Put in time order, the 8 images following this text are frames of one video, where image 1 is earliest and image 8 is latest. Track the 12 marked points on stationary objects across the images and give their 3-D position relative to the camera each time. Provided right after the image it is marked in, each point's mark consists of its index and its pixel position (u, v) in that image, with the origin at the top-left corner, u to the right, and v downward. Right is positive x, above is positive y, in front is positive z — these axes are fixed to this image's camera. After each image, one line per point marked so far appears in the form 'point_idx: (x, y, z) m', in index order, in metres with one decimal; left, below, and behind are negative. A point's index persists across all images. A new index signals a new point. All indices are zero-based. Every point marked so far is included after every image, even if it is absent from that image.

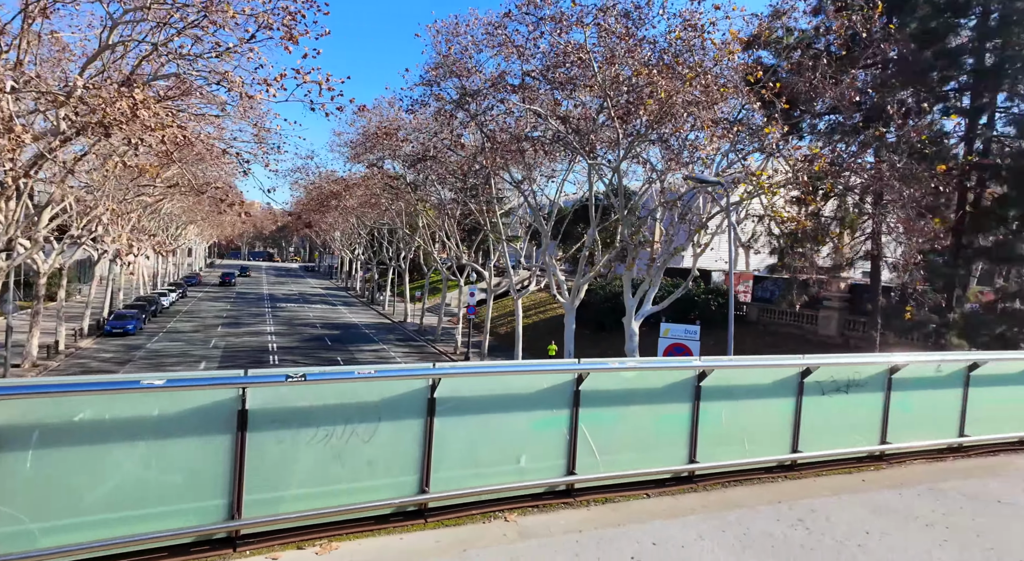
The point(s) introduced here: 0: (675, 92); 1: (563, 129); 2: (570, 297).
0: (+2.6, +3.0, +9.2) m
1: (+1.0, +2.8, +10.4) m
2: (+1.8, -0.4, +14.0) m
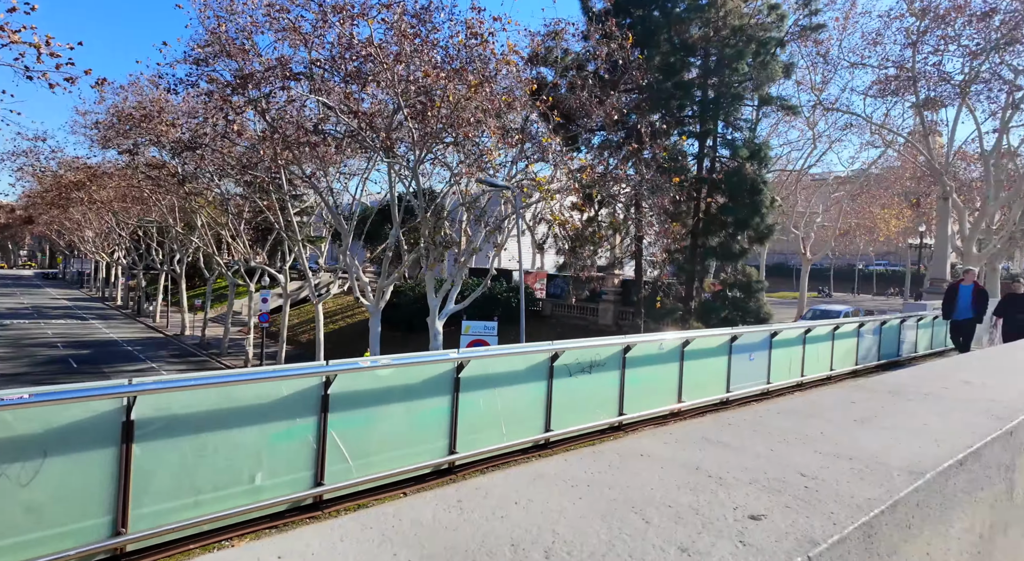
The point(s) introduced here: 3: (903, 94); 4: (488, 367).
0: (-0.9, +3.0, +9.5) m
1: (-2.7, +2.7, +10.2) m
2: (-3.2, -0.5, +13.8) m
3: (+11.8, +5.5, +17.1) m
4: (-0.2, -0.5, +3.4) m
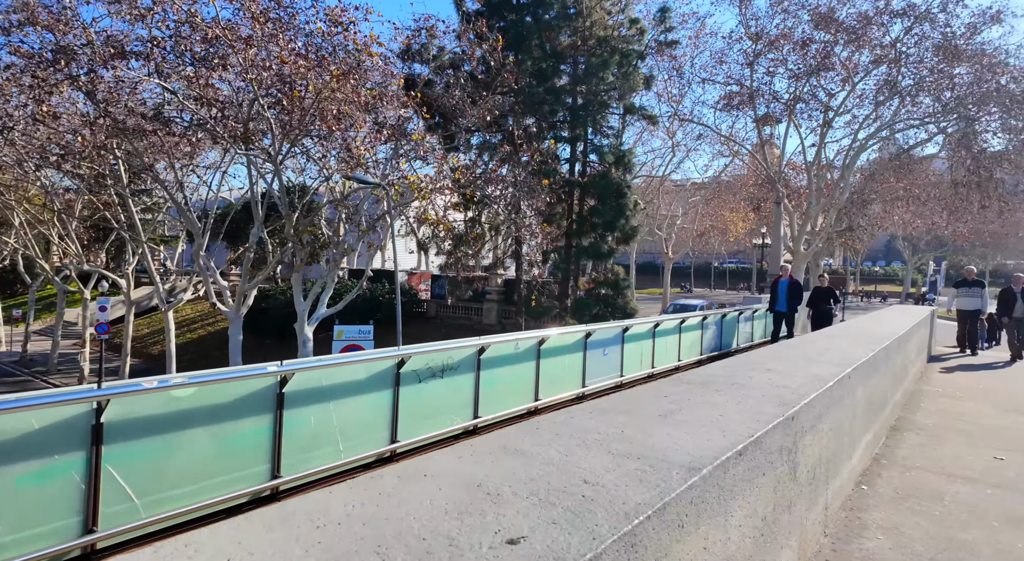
0: (-3.0, +3.0, +9.1) m
1: (-4.9, +2.6, +9.3) m
2: (-6.1, -0.5, +12.8) m
3: (+7.8, +5.6, +19.1) m
4: (-1.0, -0.5, +3.2) m
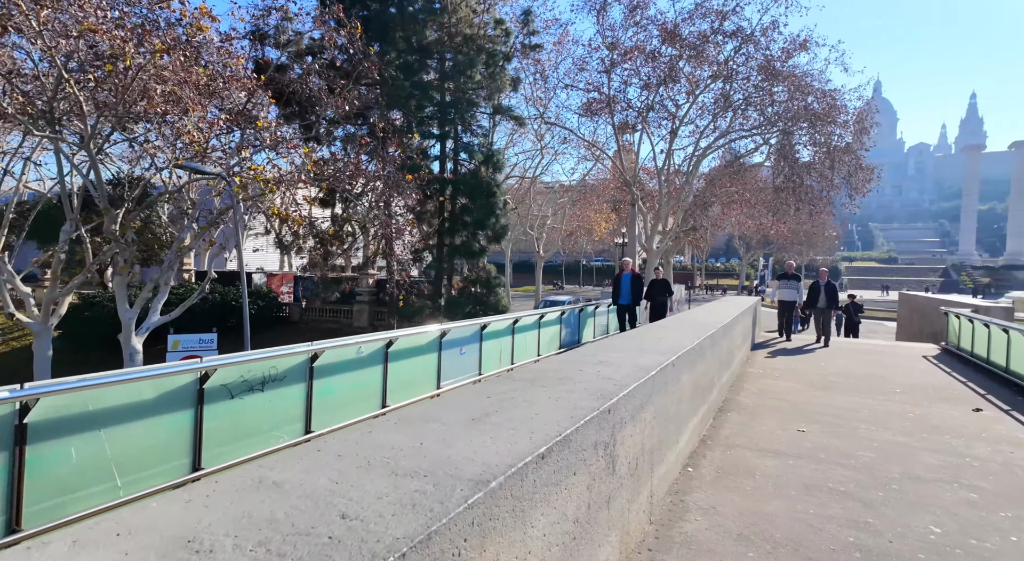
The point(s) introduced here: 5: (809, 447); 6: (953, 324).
0: (-5.1, +3.0, +8.1) m
1: (-7.0, +2.6, +7.9) m
2: (-8.9, -0.6, +11.0) m
3: (+3.2, +5.8, +20.2) m
4: (-1.8, -0.5, +2.8) m
5: (+2.1, -1.2, +4.2) m
6: (+8.2, -0.8, +10.8) m
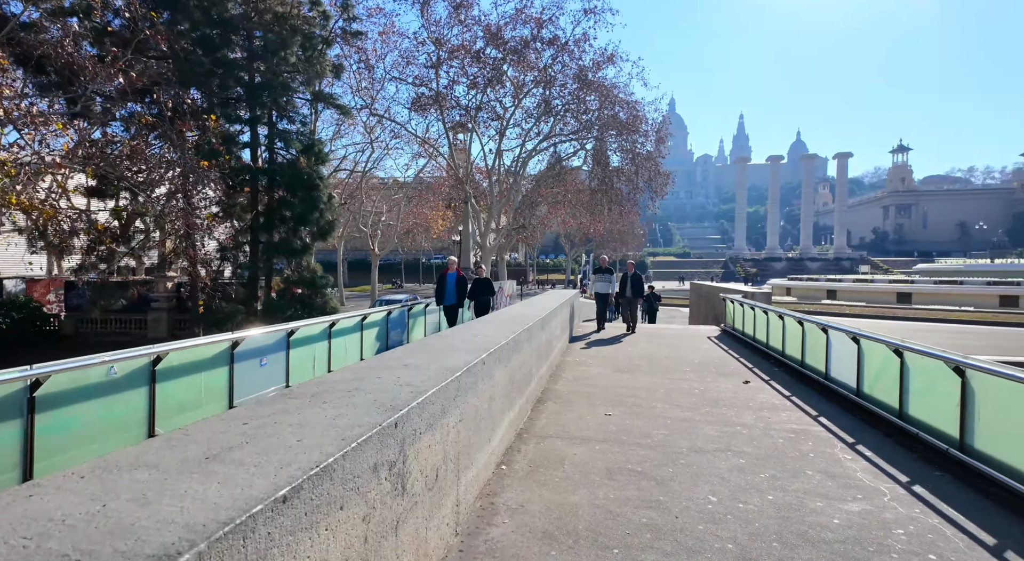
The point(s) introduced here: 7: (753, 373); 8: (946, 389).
0: (-7.3, +2.9, +6.1) m
1: (-9.1, +2.5, +5.4) m
2: (-11.7, -0.7, +7.9) m
3: (-2.9, +5.9, +20.1) m
4: (-2.6, -0.6, +2.0) m
5: (+0.8, -1.1, +4.4) m
6: (+4.7, -0.6, +12.5) m
7: (+3.1, -1.2, +7.5) m
8: (+3.1, -0.8, +4.2) m
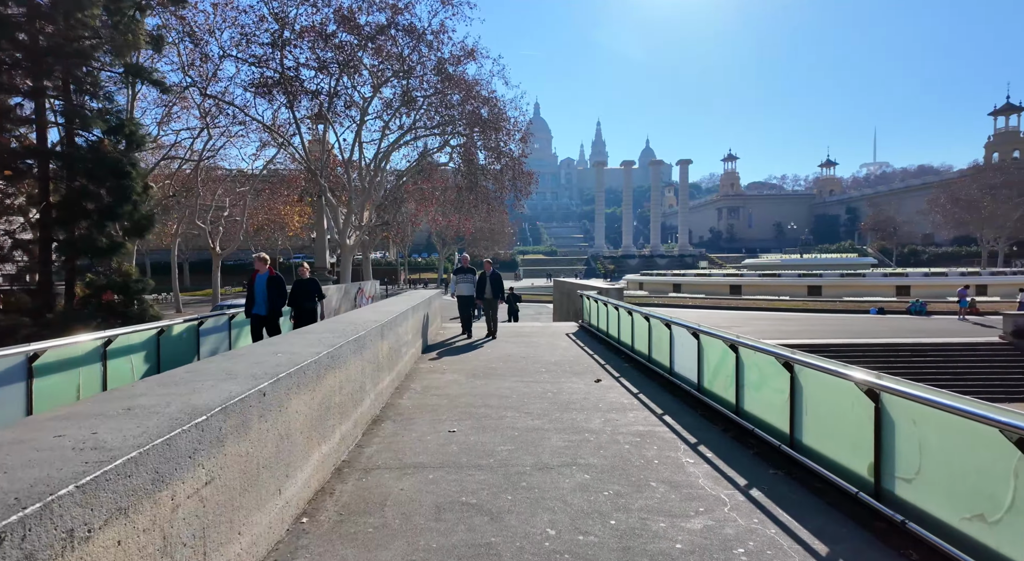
0: (-8.7, +2.8, +3.8) m
1: (-10.3, +2.3, +2.6) m
2: (-13.4, -0.9, +4.5) m
3: (-7.6, +5.8, +18.3) m
4: (-3.1, -0.6, +0.8) m
5: (-0.4, -1.2, +4.0) m
6: (+1.6, -0.5, +12.7) m
7: (+1.2, -1.1, +7.5) m
8: (+1.9, -0.8, +4.3) m
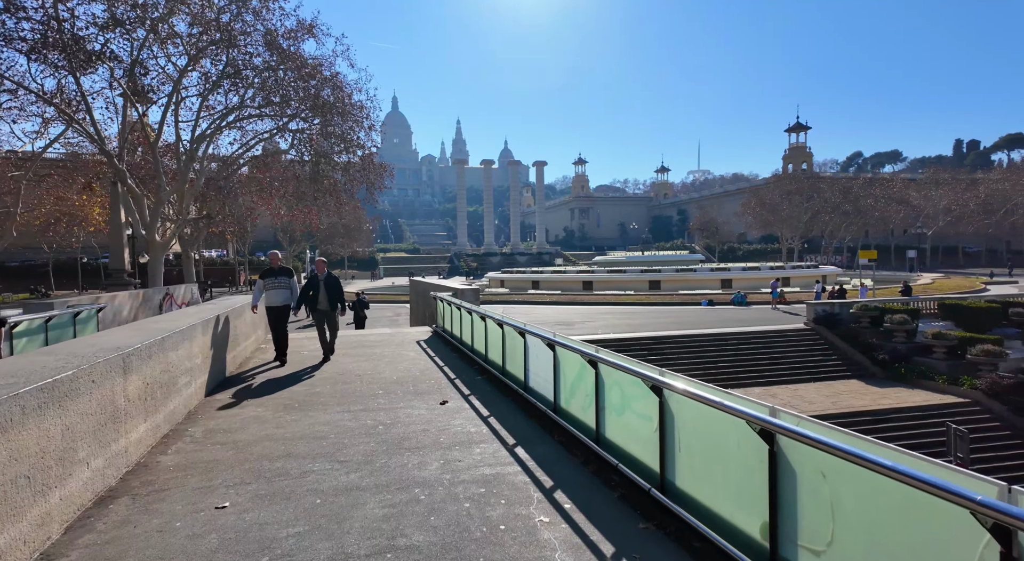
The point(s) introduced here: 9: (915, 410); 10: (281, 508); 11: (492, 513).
0: (-9.5, +2.6, +0.5) m
1: (-10.7, +2.1, -1.0) m
2: (-14.1, -1.1, +0.1) m
3: (-11.9, +5.7, +14.9) m
4: (-3.3, -0.7, -1.0) m
5: (-1.4, -1.2, +2.7) m
6: (-1.6, -0.5, +11.6) m
7: (-0.7, -1.2, +6.5) m
8: (+0.8, -0.8, +3.5) m
9: (+12.5, -4.0, +18.1) m
10: (-1.3, -1.2, +3.2) m
11: (-0.1, -1.3, +3.2) m
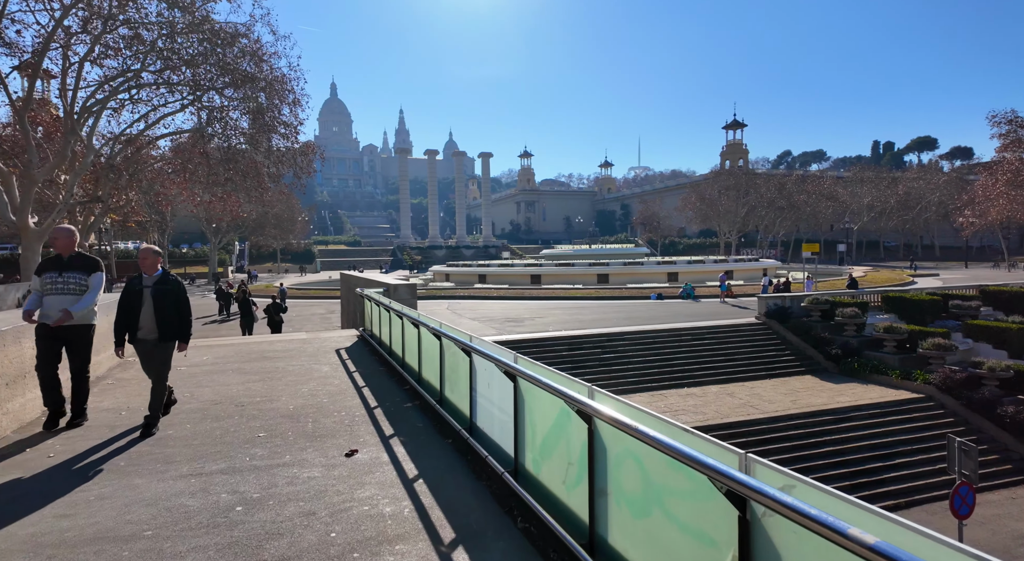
0: (-9.3, +2.5, -2.1) m
1: (-10.5, +2.1, -3.7) m
2: (-14.0, -1.2, -2.9) m
3: (-13.1, +5.8, +11.9) m
4: (-3.1, -0.8, -3.0) m
5: (-1.5, -1.2, +0.9) m
6: (-2.5, -0.4, +9.7) m
7: (-1.2, -1.1, +4.7) m
8: (+0.6, -0.8, +1.9) m
9: (+10.9, -3.8, +17.5) m
10: (-1.4, -1.2, +1.4) m
11: (-0.3, -1.3, +1.5) m
